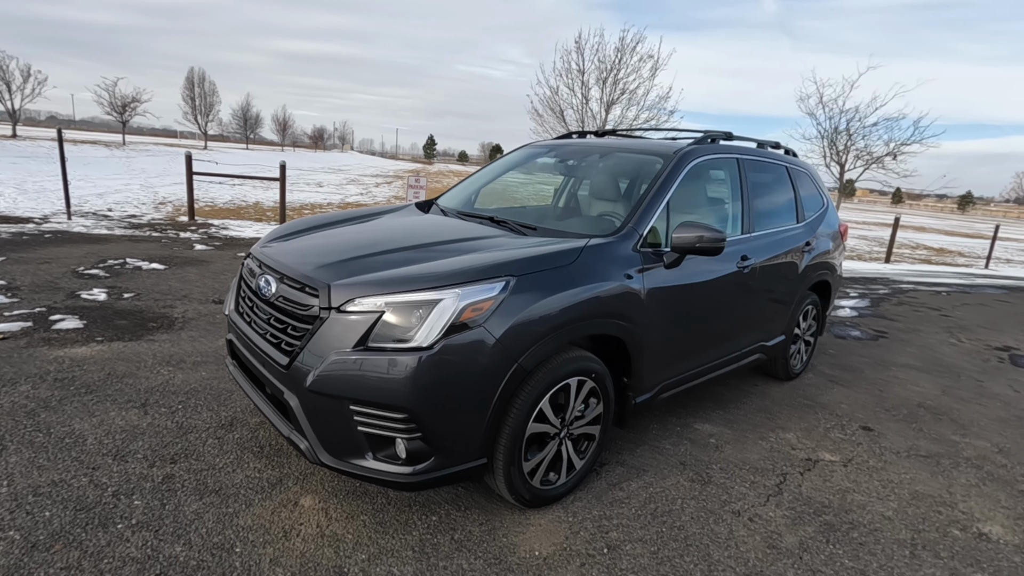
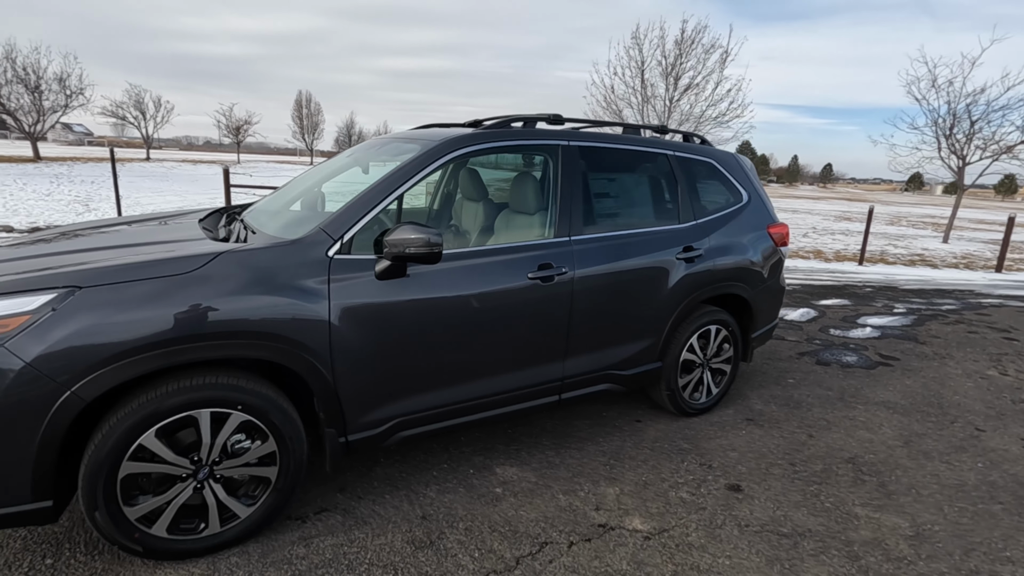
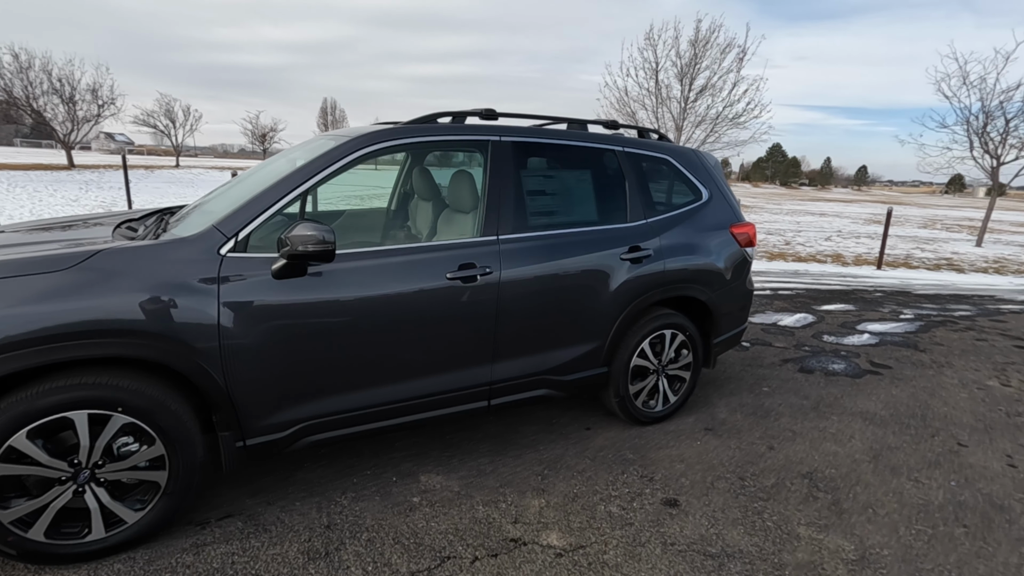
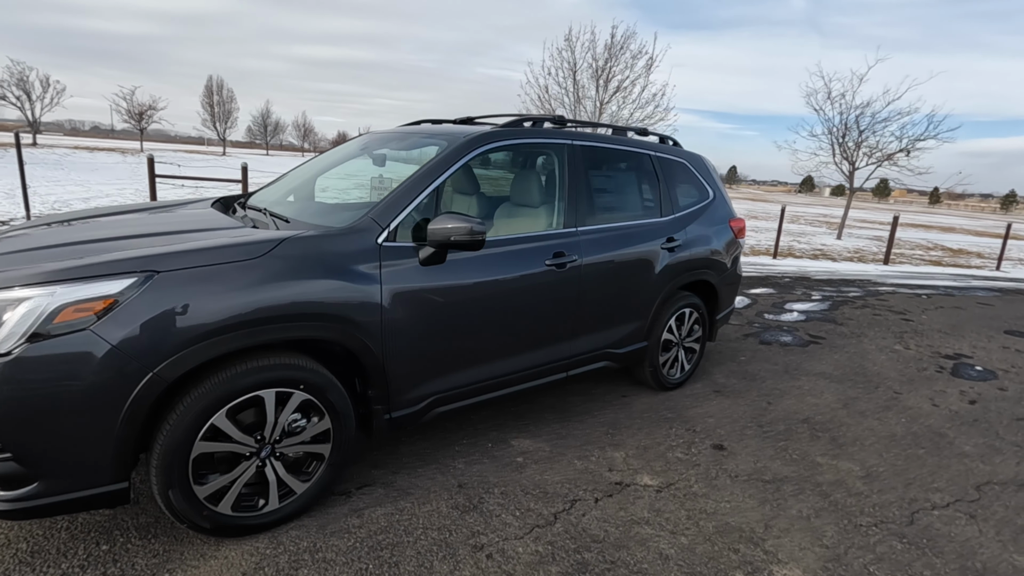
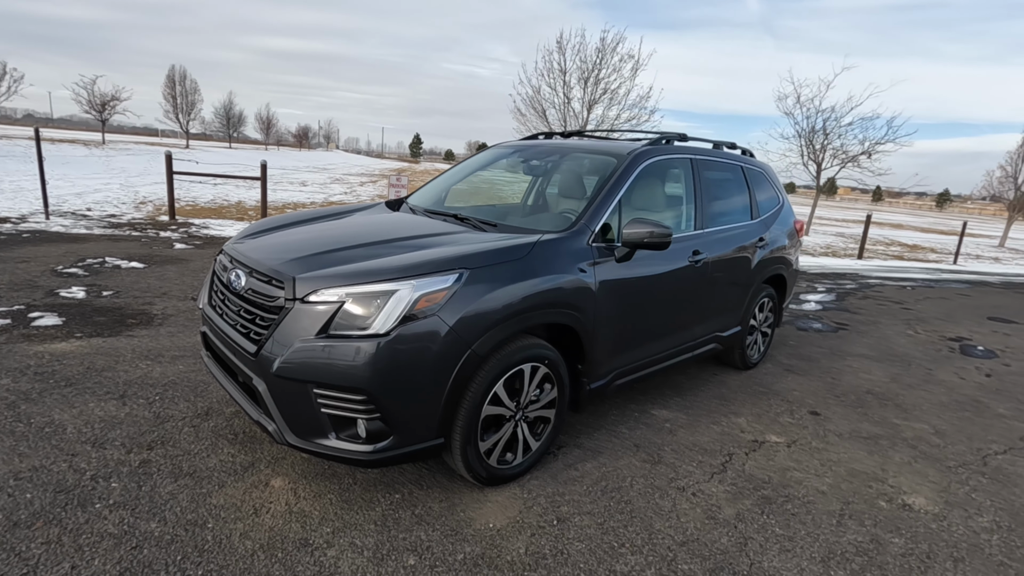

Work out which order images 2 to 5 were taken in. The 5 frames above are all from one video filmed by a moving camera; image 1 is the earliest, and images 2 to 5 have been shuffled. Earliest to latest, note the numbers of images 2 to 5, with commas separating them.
5, 4, 2, 3
